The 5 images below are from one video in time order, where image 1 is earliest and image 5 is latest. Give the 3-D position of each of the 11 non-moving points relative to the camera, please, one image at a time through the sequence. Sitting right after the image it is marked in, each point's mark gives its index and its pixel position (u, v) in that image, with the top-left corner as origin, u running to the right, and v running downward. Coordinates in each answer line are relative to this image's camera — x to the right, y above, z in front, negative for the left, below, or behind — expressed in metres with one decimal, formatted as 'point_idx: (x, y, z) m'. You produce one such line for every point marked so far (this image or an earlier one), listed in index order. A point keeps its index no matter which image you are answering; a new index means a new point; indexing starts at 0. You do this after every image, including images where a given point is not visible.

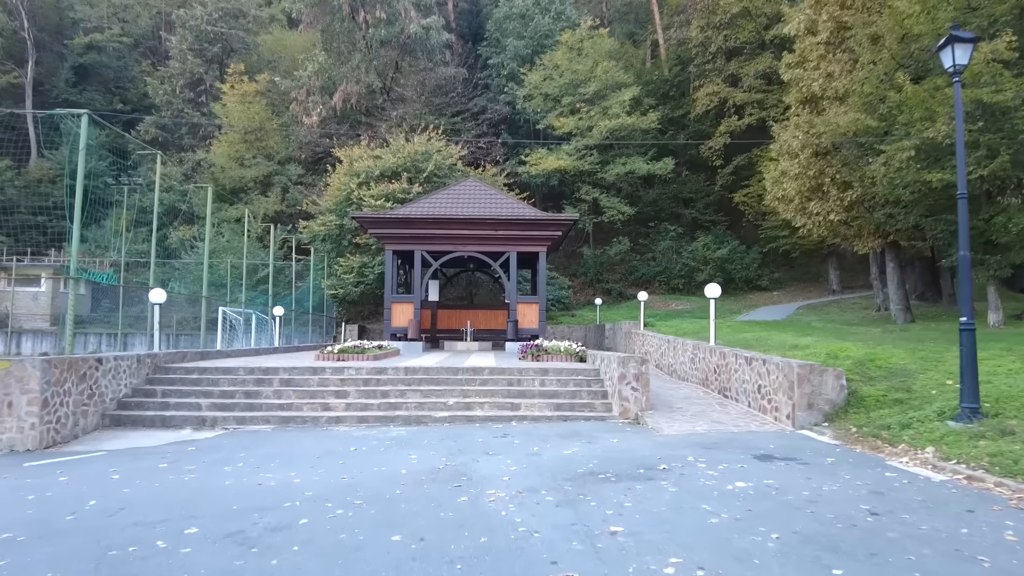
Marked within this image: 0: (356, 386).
0: (-2.3, -1.5, +9.5) m
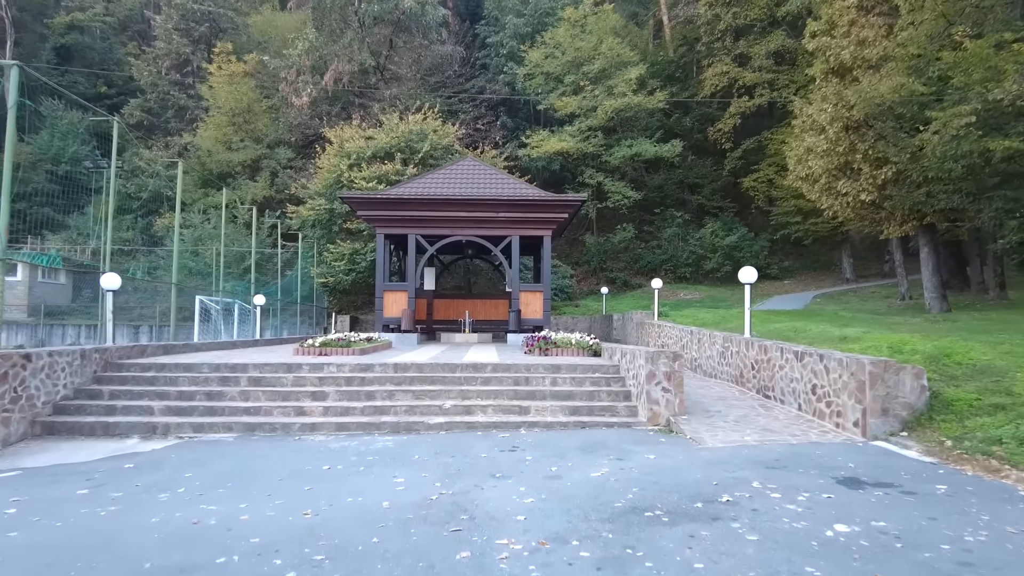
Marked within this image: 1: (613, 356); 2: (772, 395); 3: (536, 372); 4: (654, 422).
0: (-2.2, -1.2, +8.2) m
1: (+1.4, -1.0, +9.2) m
2: (+3.2, -1.3, +8.2) m
3: (+0.3, -1.1, +8.6) m
4: (+1.6, -1.5, +7.3) m
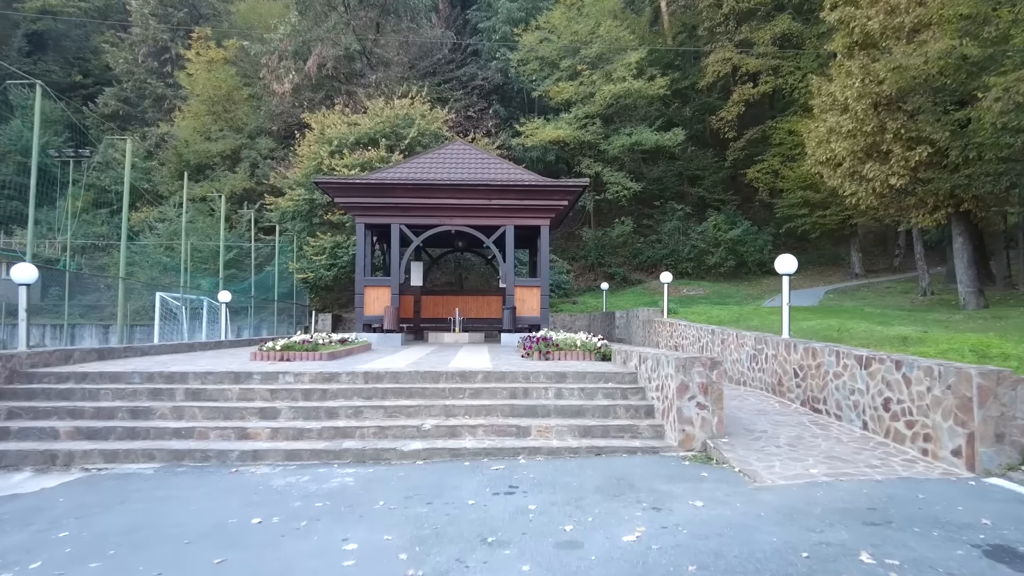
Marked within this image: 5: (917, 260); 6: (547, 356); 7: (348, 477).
0: (-2.2, -1.2, +6.6) m
1: (+1.4, -0.9, +7.7) m
2: (+3.2, -1.2, +6.7) m
3: (+0.3, -1.0, +7.1) m
4: (+1.5, -1.4, +5.8) m
5: (+12.0, +0.8, +19.3) m
6: (+0.5, -0.9, +9.0) m
7: (-1.3, -1.5, +5.3) m
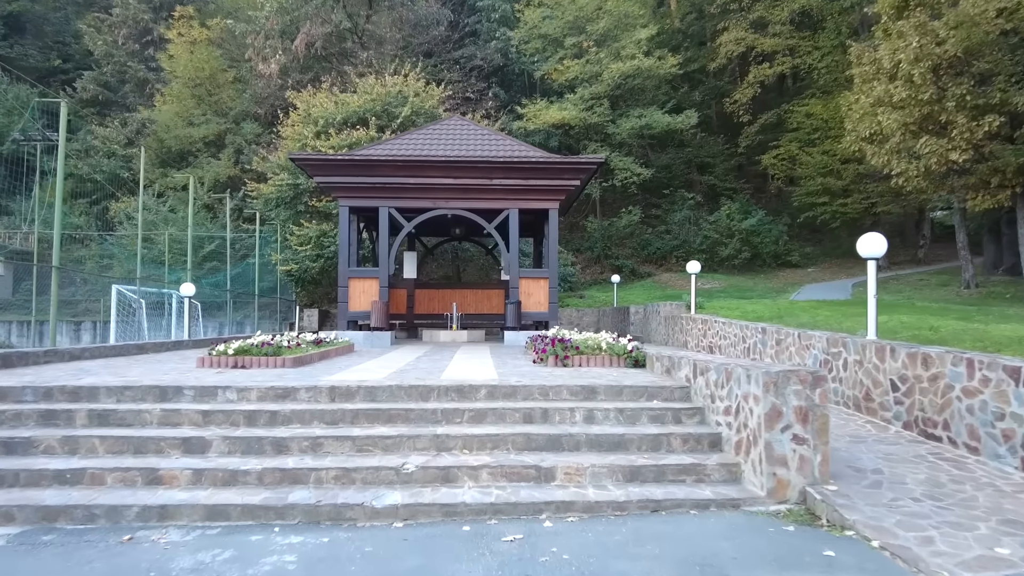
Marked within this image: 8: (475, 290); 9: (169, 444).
0: (-2.1, -1.1, +4.9) m
1: (+1.5, -0.8, +6.0) m
2: (+3.3, -1.1, +5.0) m
3: (+0.4, -0.9, +5.3) m
4: (+1.7, -1.3, +4.0) m
5: (+12.1, +1.1, +17.6) m
6: (+0.6, -0.8, +7.3) m
7: (-1.2, -1.4, +3.5) m
8: (-0.9, -0.1, +15.0) m
9: (-2.5, -1.1, +4.7) m
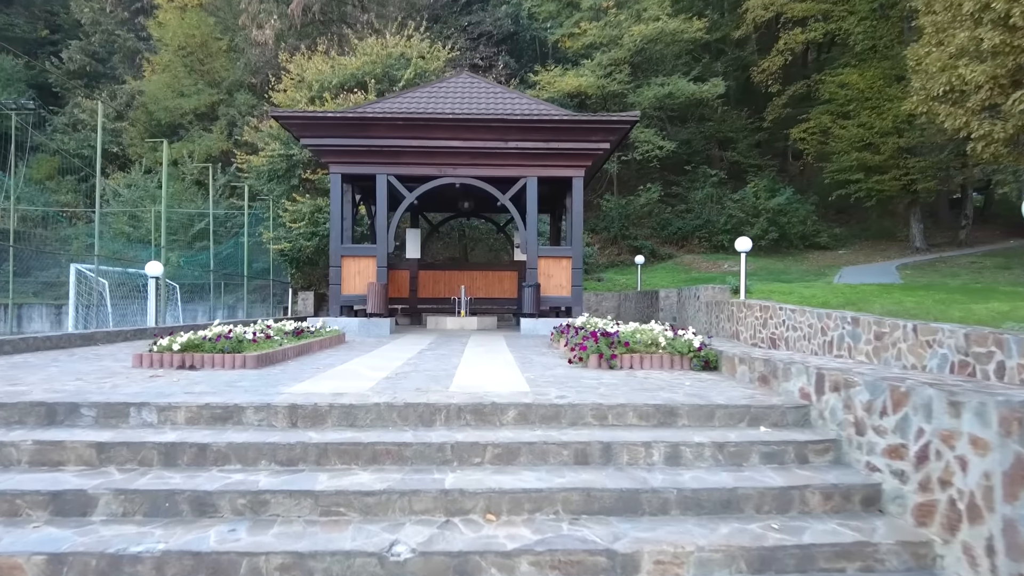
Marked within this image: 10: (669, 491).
0: (-1.9, -0.9, +3.2) m
1: (+1.7, -0.6, +4.2) m
2: (+3.6, -1.0, +3.3) m
3: (+0.6, -0.8, +3.6) m
4: (+1.9, -1.2, +2.3) m
5: (+12.4, +1.5, +15.8) m
6: (+0.9, -0.6, +5.6) m
7: (-1.0, -1.3, +1.9) m
8: (-0.5, +0.3, +13.3) m
9: (-2.2, -1.0, +3.0) m
10: (+0.7, -0.9, +3.0) m
